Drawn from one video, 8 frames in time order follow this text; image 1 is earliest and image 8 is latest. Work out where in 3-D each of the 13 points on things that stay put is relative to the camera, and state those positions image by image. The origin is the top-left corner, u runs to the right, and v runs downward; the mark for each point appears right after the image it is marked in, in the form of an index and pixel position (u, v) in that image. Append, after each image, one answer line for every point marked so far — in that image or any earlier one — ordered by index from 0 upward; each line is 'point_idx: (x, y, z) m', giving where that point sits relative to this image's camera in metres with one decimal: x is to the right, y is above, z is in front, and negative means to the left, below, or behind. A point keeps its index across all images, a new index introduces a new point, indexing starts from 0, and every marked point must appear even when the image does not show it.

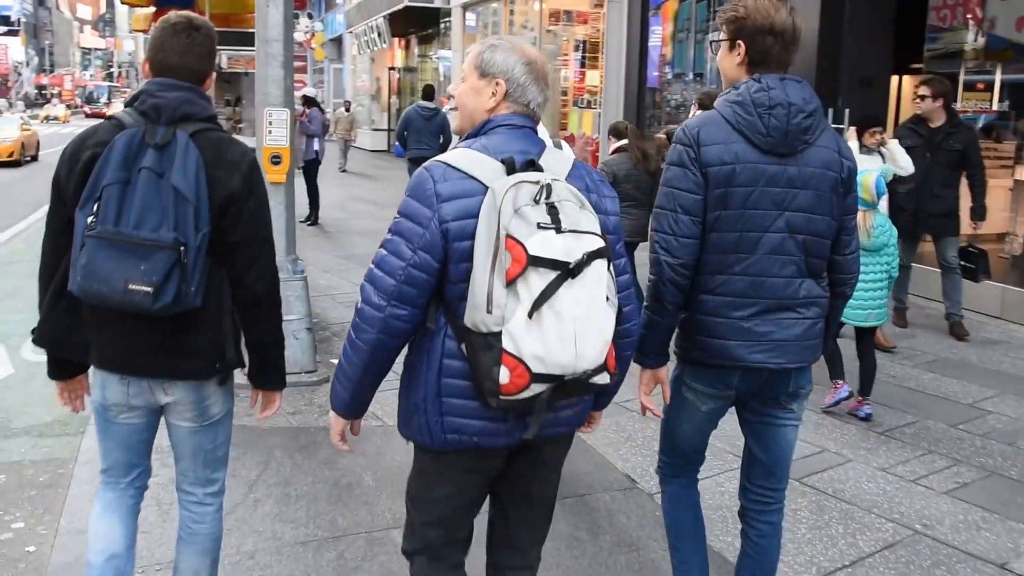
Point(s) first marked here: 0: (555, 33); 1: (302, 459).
0: (+0.6, +3.4, +15.2) m
1: (-0.8, -0.7, +4.6) m
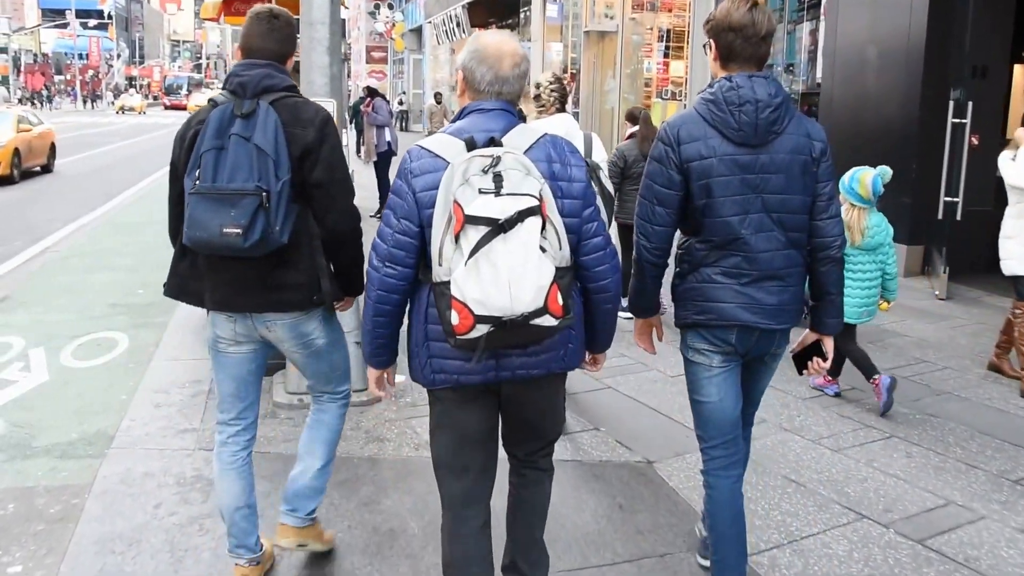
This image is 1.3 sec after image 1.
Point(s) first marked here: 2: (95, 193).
0: (+1.6, +3.4, +14.5) m
1: (-0.6, -0.7, +4.0) m
2: (-6.4, +1.5, +17.0) m
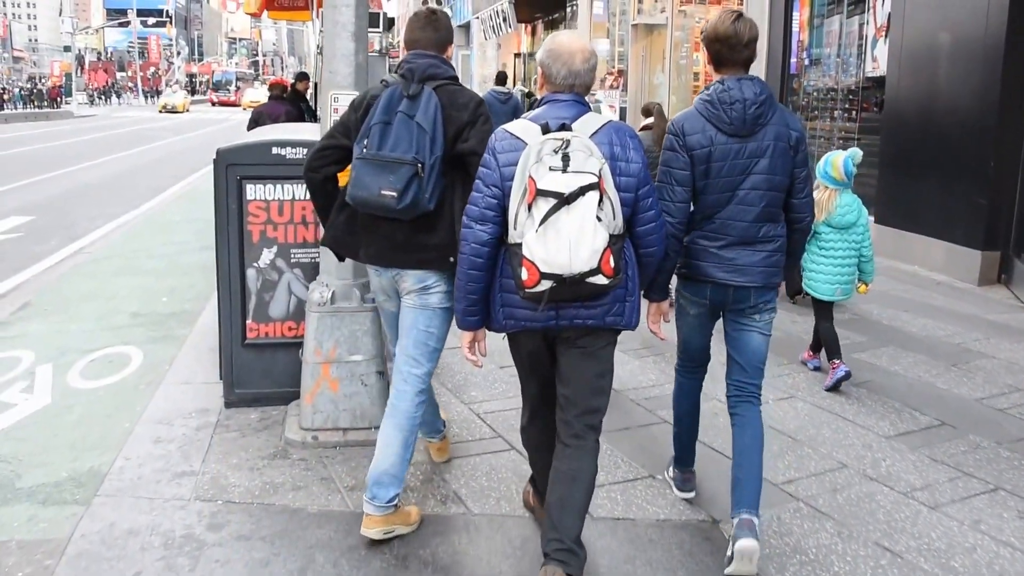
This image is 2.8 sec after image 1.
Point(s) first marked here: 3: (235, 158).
0: (+2.2, +3.3, +13.7) m
1: (-0.5, -0.8, +3.4) m
2: (-5.7, +1.4, +16.7) m
3: (-1.2, +0.5, +4.9) m
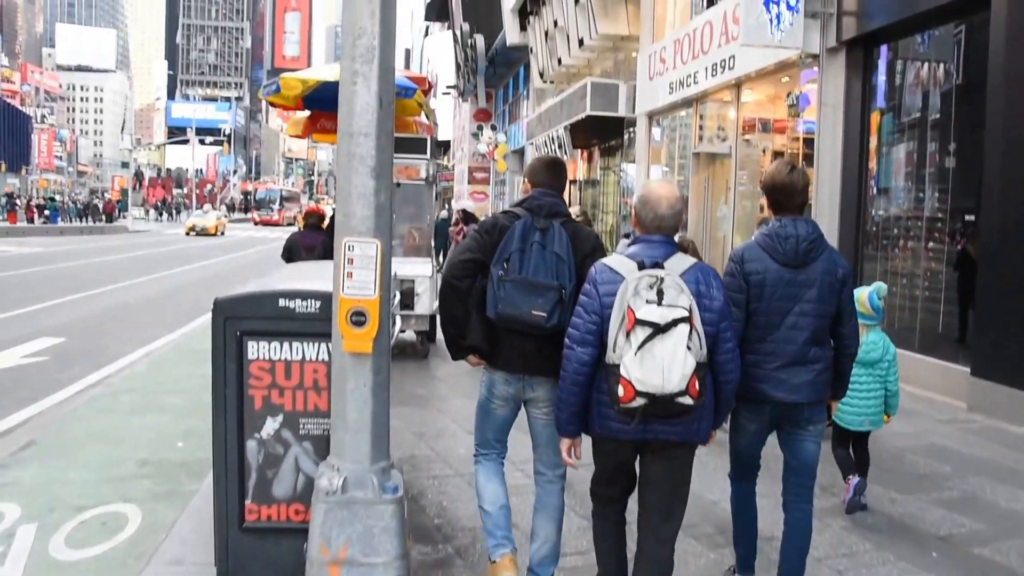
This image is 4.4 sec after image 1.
0: (+2.8, +1.7, +13.1) m
1: (-0.4, -1.3, +2.5) m
2: (-5.0, -0.3, +16.1) m
3: (-1.0, -0.1, +4.2) m
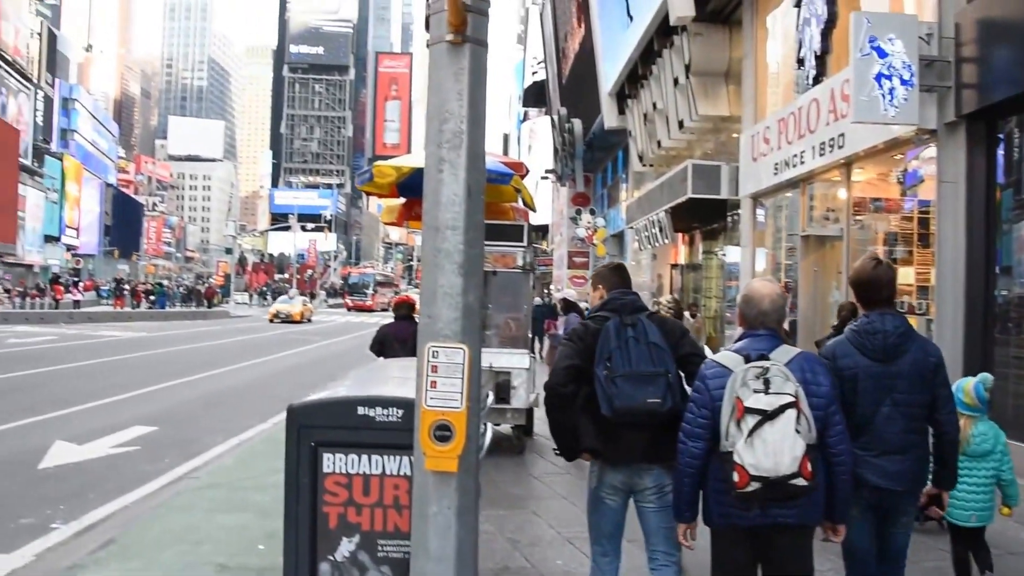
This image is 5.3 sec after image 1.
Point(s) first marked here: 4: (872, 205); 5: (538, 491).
0: (+3.9, +0.7, +12.5) m
1: (-0.2, -1.5, +2.0) m
2: (-3.6, -1.6, +16.0) m
3: (-0.7, -0.4, +3.8) m
4: (+3.8, +0.9, +11.8) m
5: (+0.2, -1.4, +7.8) m
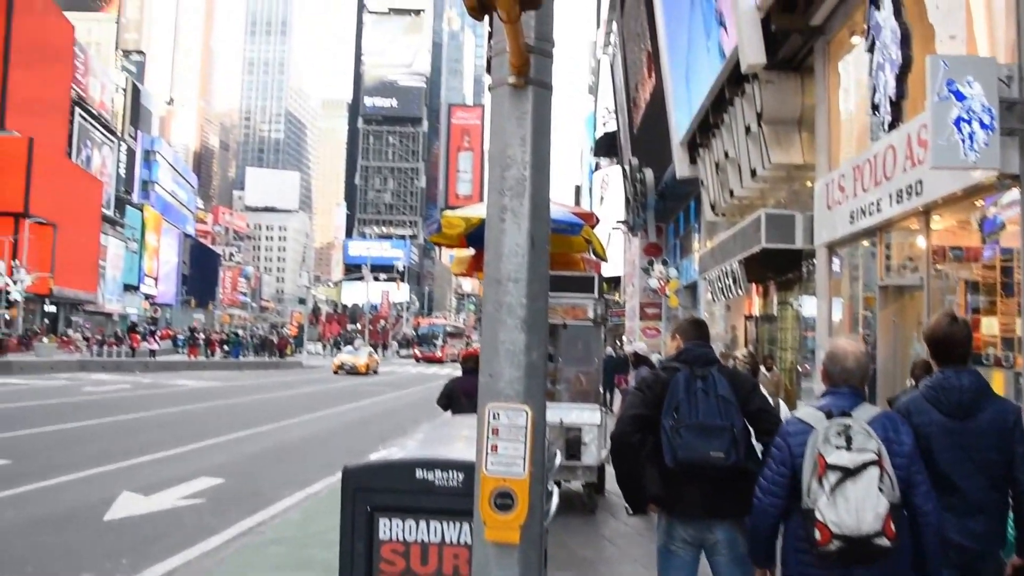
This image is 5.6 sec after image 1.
0: (+4.6, +0.1, +12.0) m
1: (-0.1, -1.6, +1.7) m
2: (-2.6, -2.3, +15.9) m
3: (-0.5, -0.6, +3.6) m
4: (+4.5, +0.3, +11.4) m
5: (+0.6, -1.8, +7.5) m
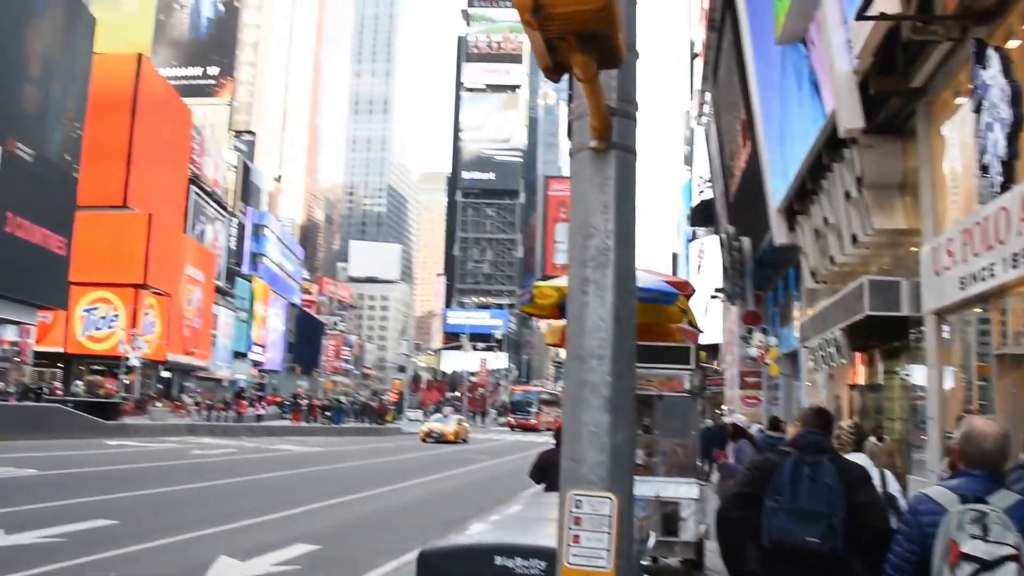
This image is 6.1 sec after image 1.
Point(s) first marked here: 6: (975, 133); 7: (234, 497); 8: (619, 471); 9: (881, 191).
0: (+5.6, -0.6, +11.4) m
1: (0.0, -1.7, +1.5) m
2: (-1.3, -3.3, +15.8) m
3: (-0.2, -0.9, +3.5) m
4: (+5.4, -0.3, +10.8) m
5: (+1.2, -2.2, +7.1) m
6: (+5.3, +1.8, +12.8) m
7: (-4.2, -3.2, +17.0) m
8: (+0.3, -0.5, +2.9) m
9: (+5.2, +1.4, +15.9) m
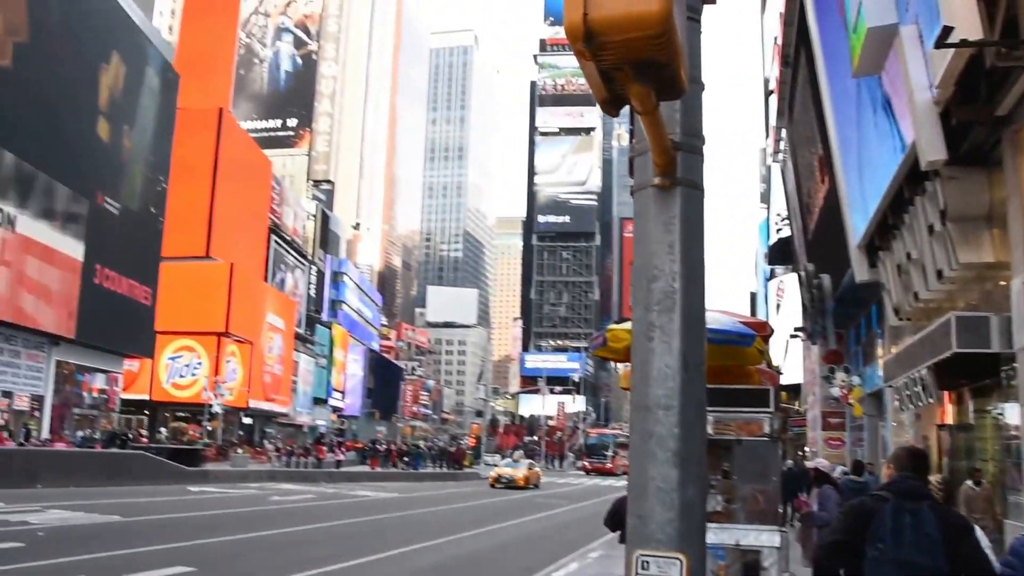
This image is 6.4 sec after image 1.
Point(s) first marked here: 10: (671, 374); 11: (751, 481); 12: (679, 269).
0: (+6.3, -0.9, +10.9) m
1: (+0.1, -1.8, +1.3) m
2: (-0.2, -3.9, +15.6) m
3: (0.0, -1.0, +3.3) m
4: (+6.1, -0.6, +10.3) m
5: (+1.7, -2.4, +6.8) m
6: (+6.0, +1.4, +12.3) m
7: (-3.0, -3.9, +16.9) m
8: (+0.4, -0.6, +2.7) m
9: (+6.2, +0.9, +15.5) m
10: (+0.4, -0.2, +2.8) m
11: (+2.1, -1.7, +9.7) m
12: (+0.4, +0.1, +2.9) m
